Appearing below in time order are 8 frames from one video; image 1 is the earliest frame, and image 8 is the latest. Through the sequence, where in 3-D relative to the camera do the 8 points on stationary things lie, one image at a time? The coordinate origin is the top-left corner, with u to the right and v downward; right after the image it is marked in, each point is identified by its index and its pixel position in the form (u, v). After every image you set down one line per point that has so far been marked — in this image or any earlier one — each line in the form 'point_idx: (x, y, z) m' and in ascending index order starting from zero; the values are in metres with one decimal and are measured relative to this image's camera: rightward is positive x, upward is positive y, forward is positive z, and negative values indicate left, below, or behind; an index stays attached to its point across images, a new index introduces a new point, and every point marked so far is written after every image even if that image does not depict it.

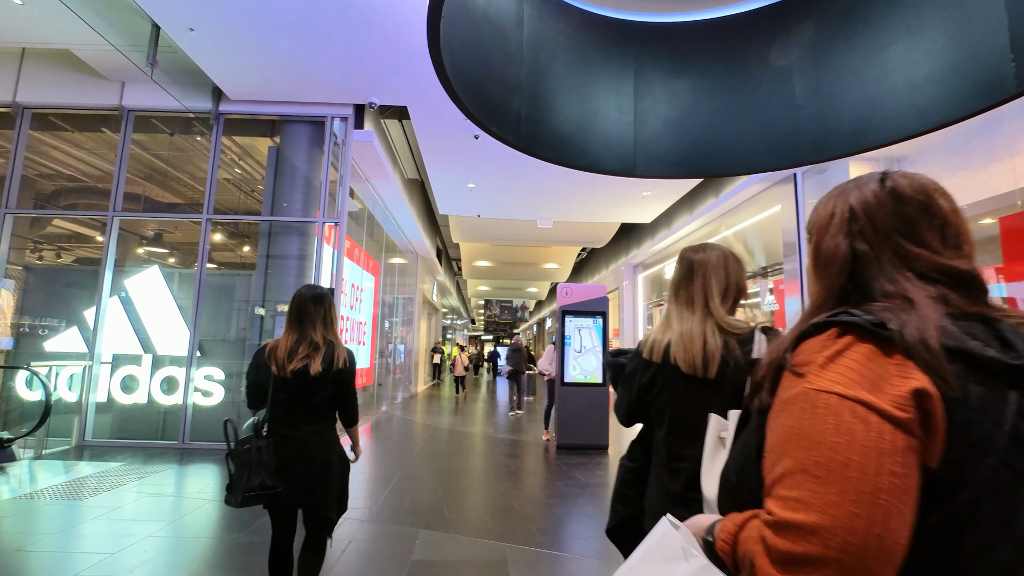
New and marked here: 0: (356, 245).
0: (-2.3, +0.6, +7.5) m
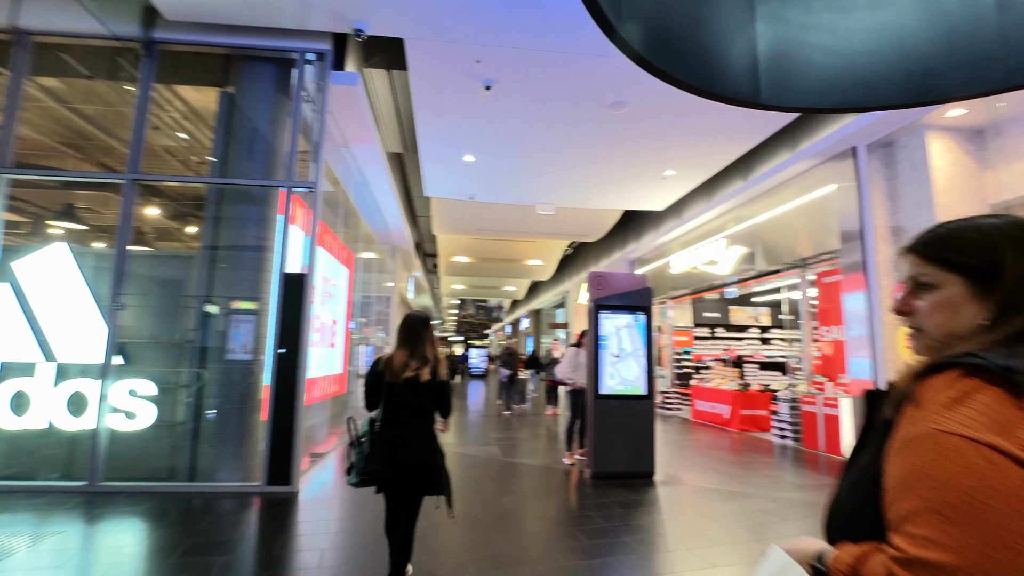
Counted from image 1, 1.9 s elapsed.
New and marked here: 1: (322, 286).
0: (-2.2, +0.7, +6.2) m
1: (-2.3, 0.0, +6.1) m
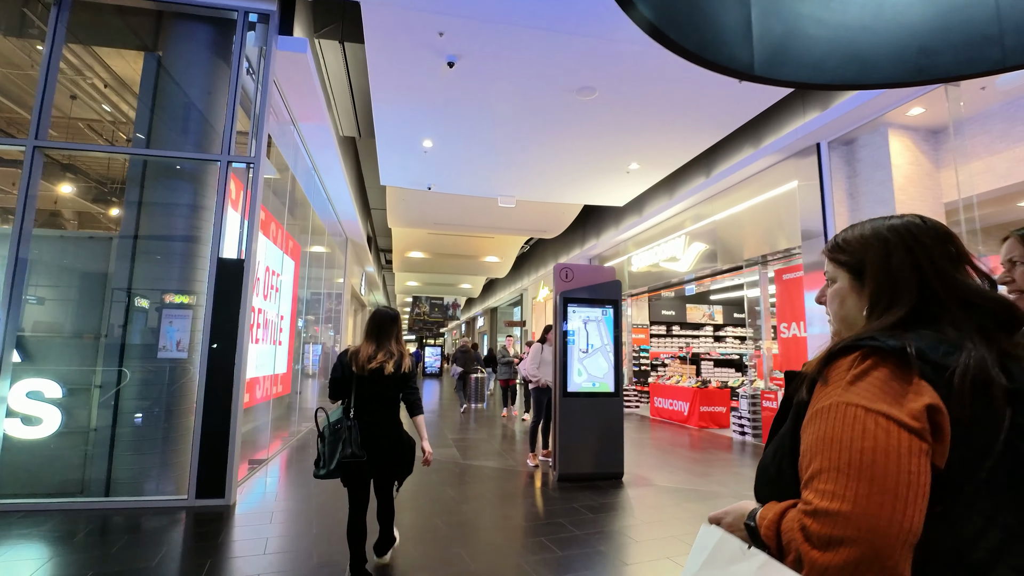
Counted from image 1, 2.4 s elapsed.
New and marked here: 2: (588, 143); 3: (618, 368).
0: (-2.7, +0.8, +5.7) m
1: (-2.7, +0.1, +5.6) m
2: (+0.9, +1.7, +5.9) m
3: (+0.9, -0.7, +4.3) m
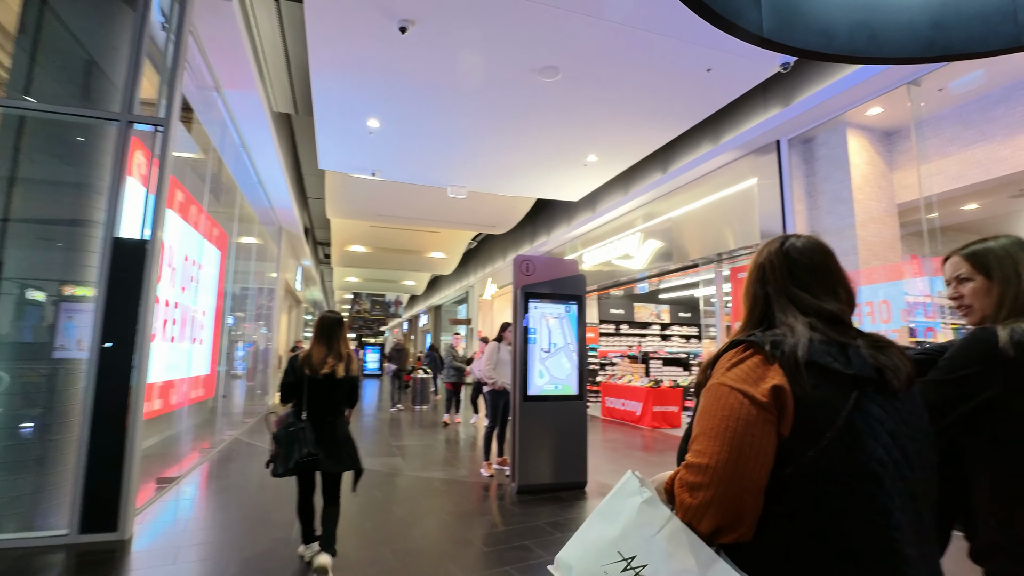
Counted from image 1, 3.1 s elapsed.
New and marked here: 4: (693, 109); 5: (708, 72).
0: (-3.1, +0.9, +5.0) m
1: (-3.2, +0.2, +4.9) m
2: (+0.4, +1.7, +5.6) m
3: (+0.5, -0.6, +4.0) m
4: (+1.8, +1.7, +5.0) m
5: (+1.7, +1.8, +4.4) m
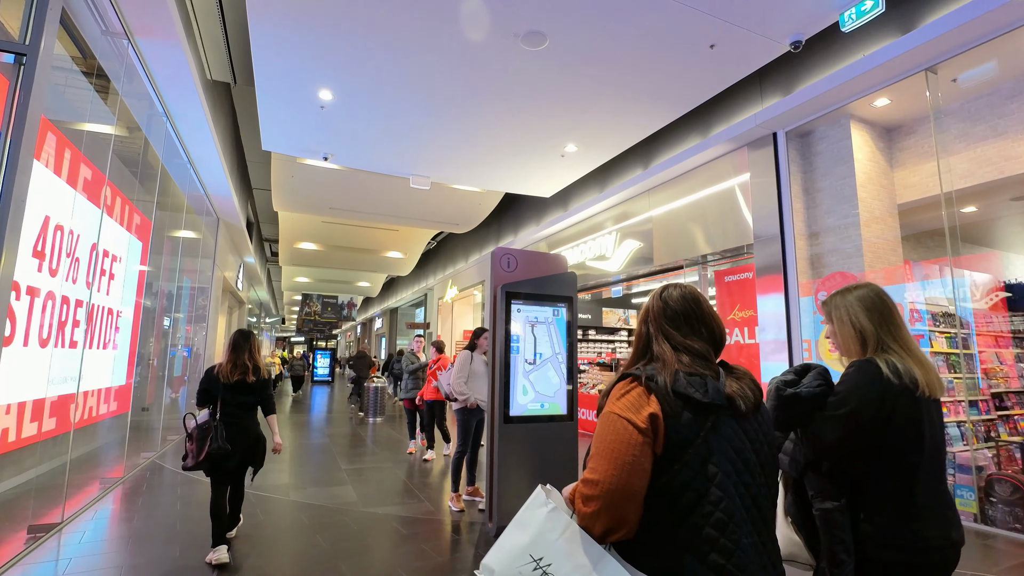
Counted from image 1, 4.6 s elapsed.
0: (-3.3, +0.9, +4.1) m
1: (-3.4, +0.3, +4.0) m
2: (+0.1, +1.7, +5.0) m
3: (+0.4, -0.6, +3.4) m
4: (+1.5, +1.7, +4.5) m
5: (+1.5, +1.8, +3.9) m
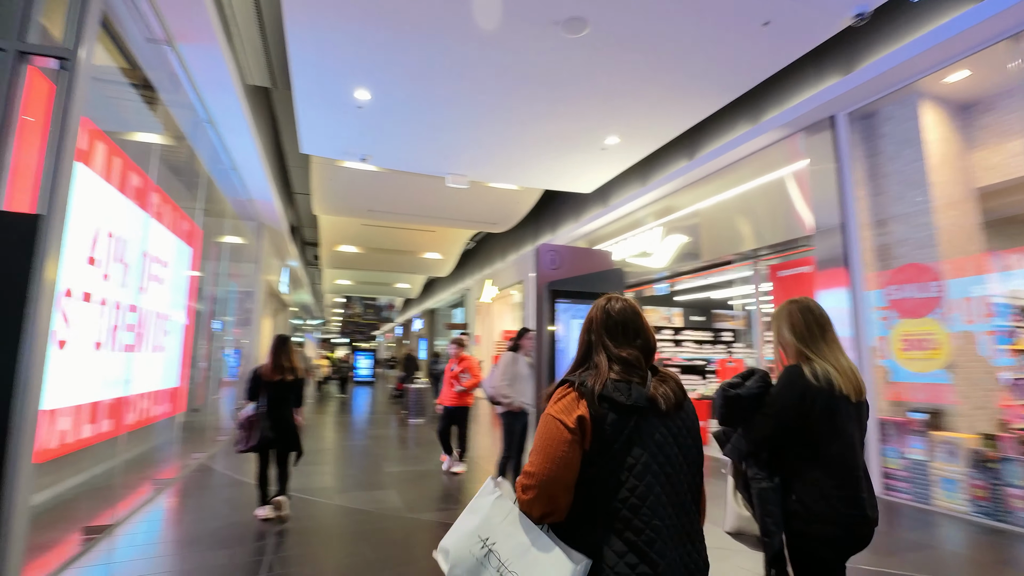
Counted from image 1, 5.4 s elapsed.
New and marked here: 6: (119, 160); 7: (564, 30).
0: (-3.0, +0.9, +4.2) m
1: (-3.0, +0.2, +4.1) m
2: (+0.5, +1.7, +4.8) m
3: (+0.7, -0.6, +3.2) m
4: (+1.9, +1.7, +4.3) m
5: (+1.8, +1.9, +3.7) m
6: (-2.9, +1.0, +3.9) m
7: (+0.4, +1.9, +3.8) m
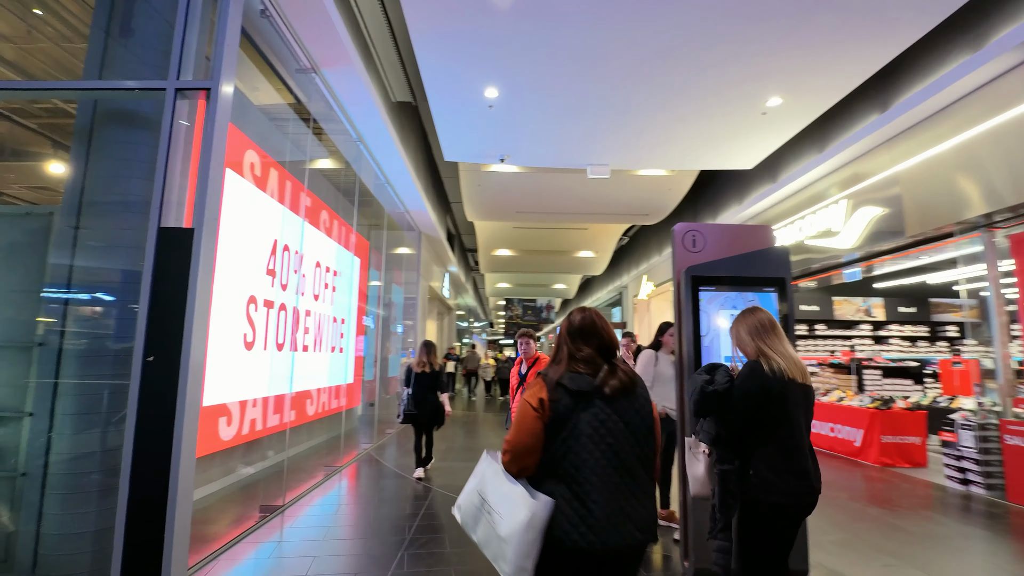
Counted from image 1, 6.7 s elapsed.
0: (-1.9, +0.8, +4.7) m
1: (-1.9, +0.2, +4.6) m
2: (+1.6, +1.8, +4.2) m
3: (+1.4, -0.5, +2.6) m
4: (+2.8, +1.9, +3.3) m
5: (+2.5, +2.0, +2.7) m
6: (-1.9, +0.9, +4.4) m
7: (+1.2, +1.9, +3.2) m
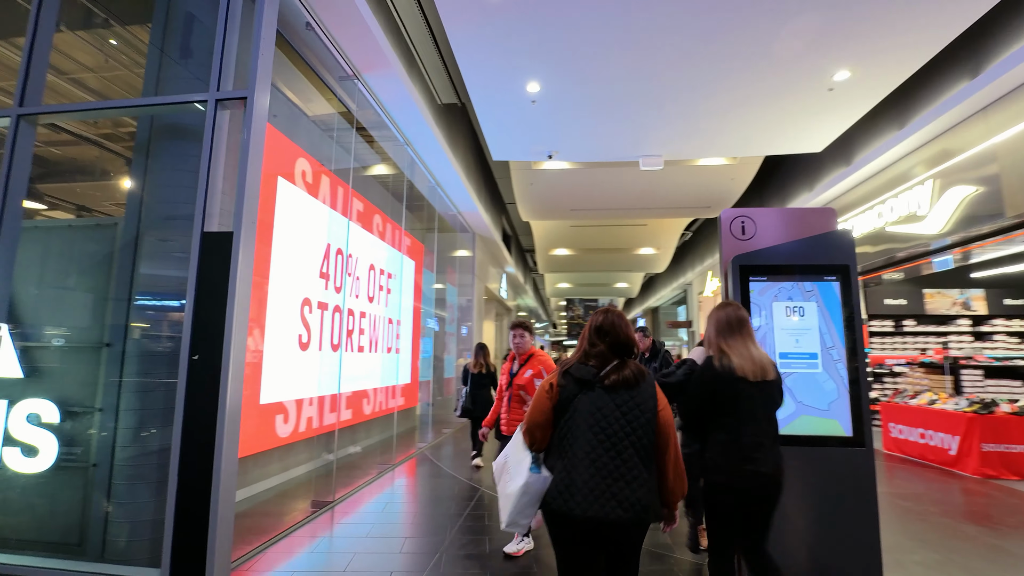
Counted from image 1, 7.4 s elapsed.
0: (-1.4, +0.8, +4.9) m
1: (-1.5, +0.1, +4.7) m
2: (+1.9, +1.9, +3.9) m
3: (+1.6, -0.5, +2.4) m
4: (+2.9, +2.0, +2.8) m
5: (+2.6, +2.1, +2.3) m
6: (-1.5, +0.9, +4.5) m
7: (+1.4, +2.0, +3.0) m
